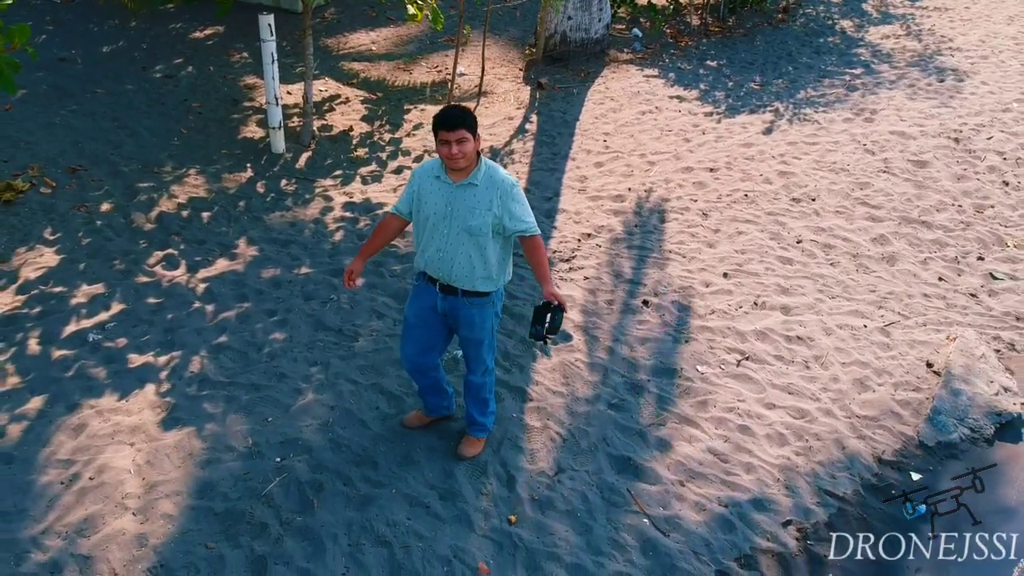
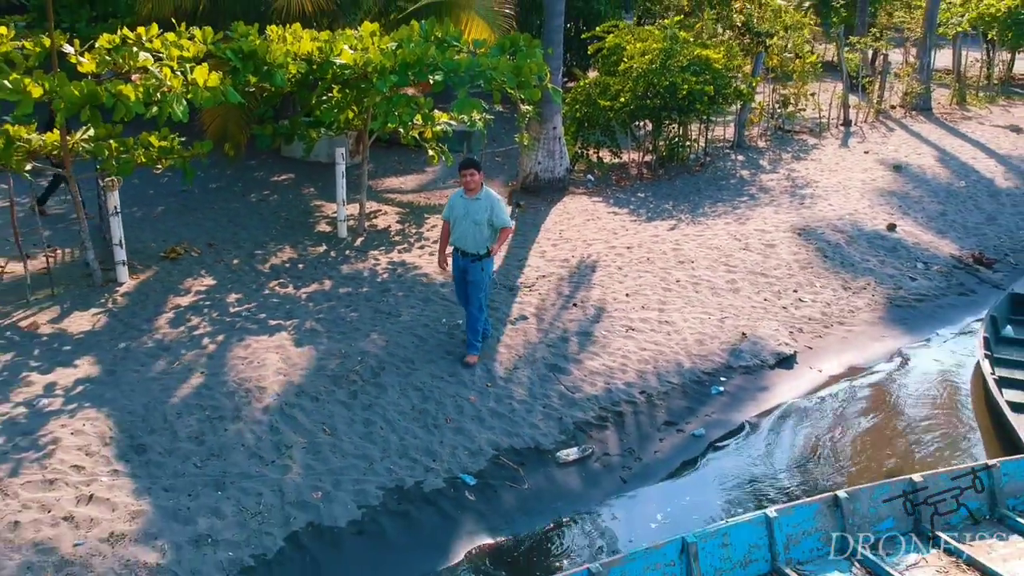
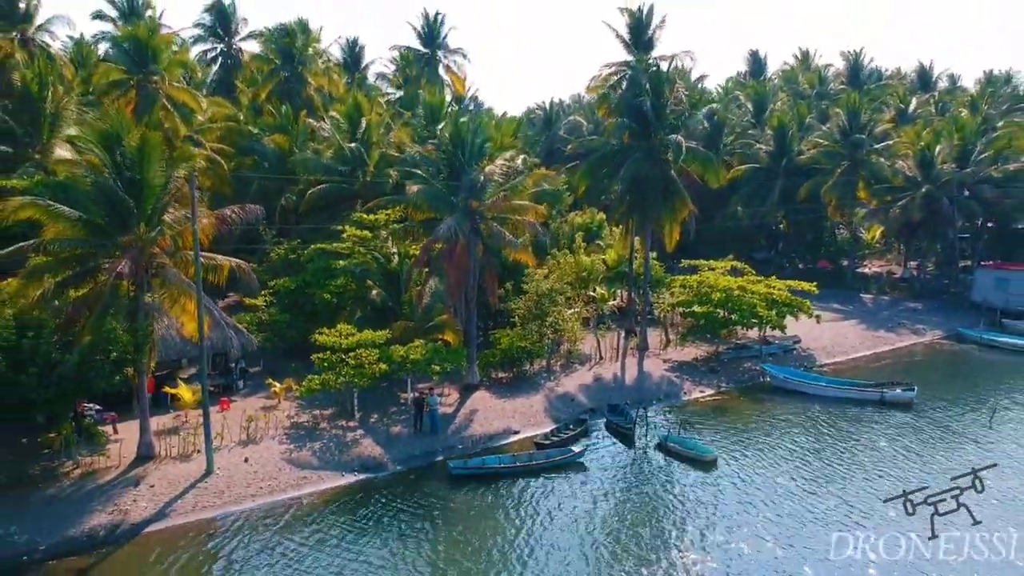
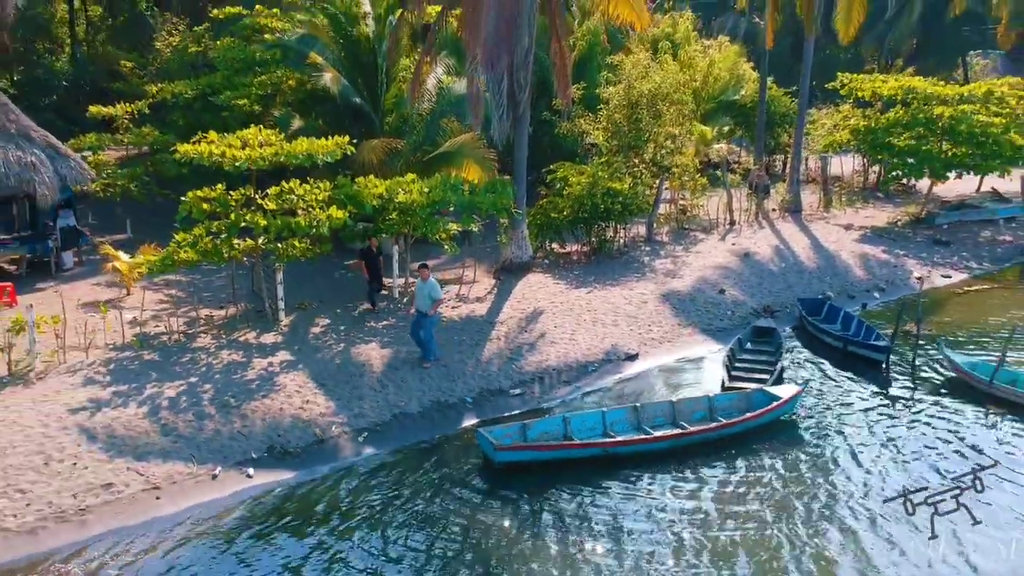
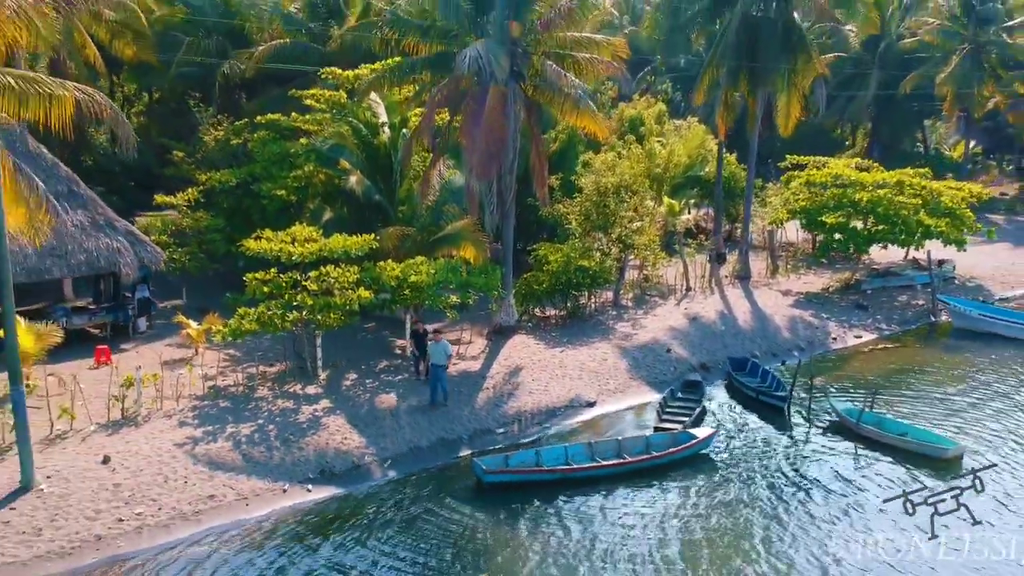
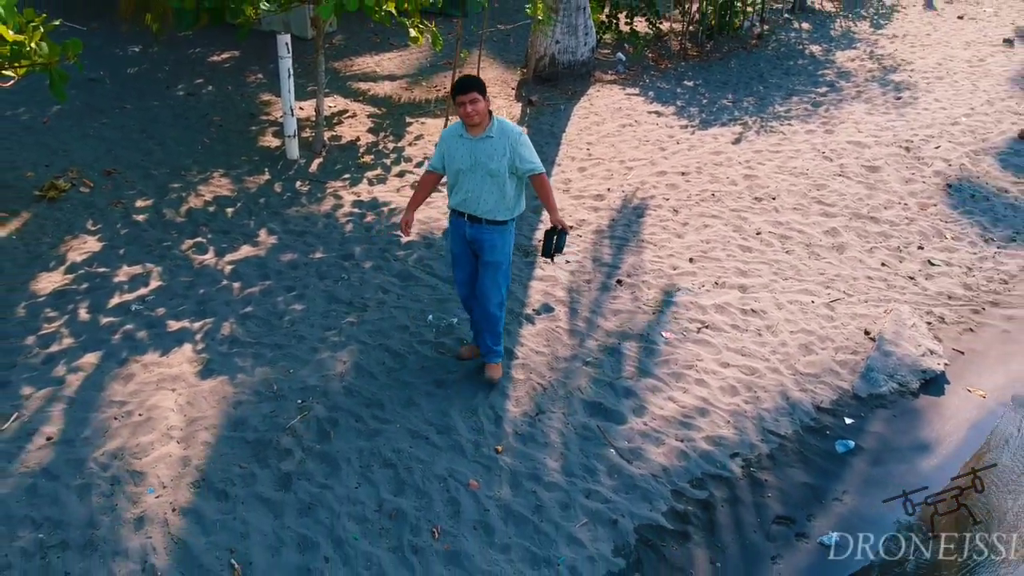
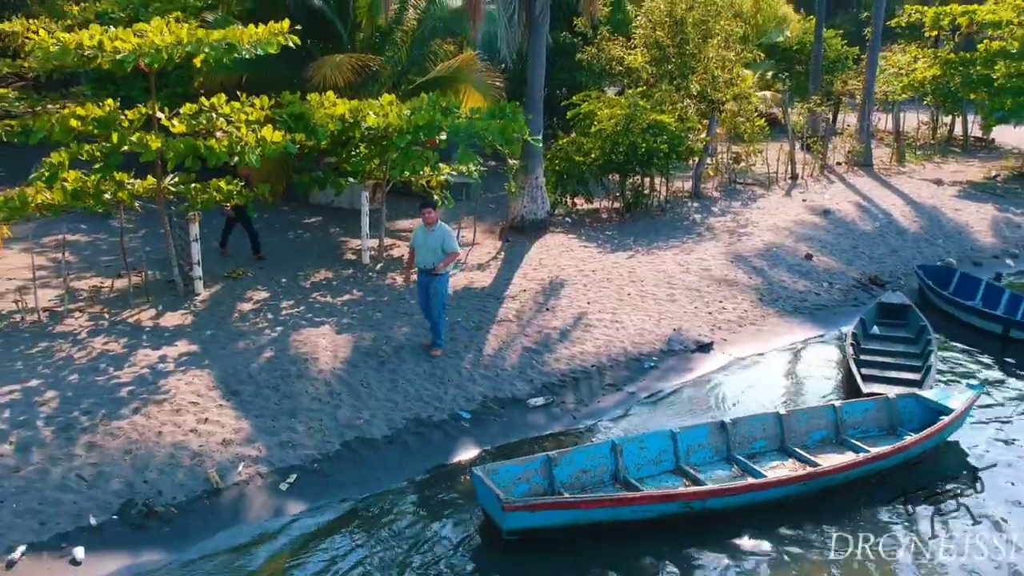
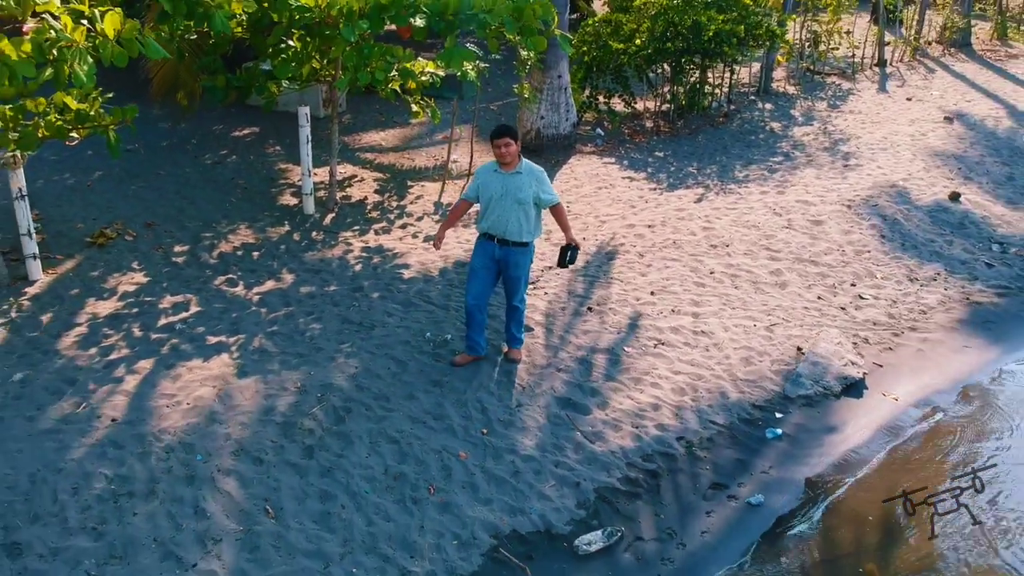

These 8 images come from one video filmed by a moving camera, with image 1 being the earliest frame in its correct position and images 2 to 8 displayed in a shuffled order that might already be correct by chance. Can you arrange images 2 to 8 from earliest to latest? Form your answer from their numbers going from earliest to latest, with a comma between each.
6, 8, 2, 7, 4, 5, 3
